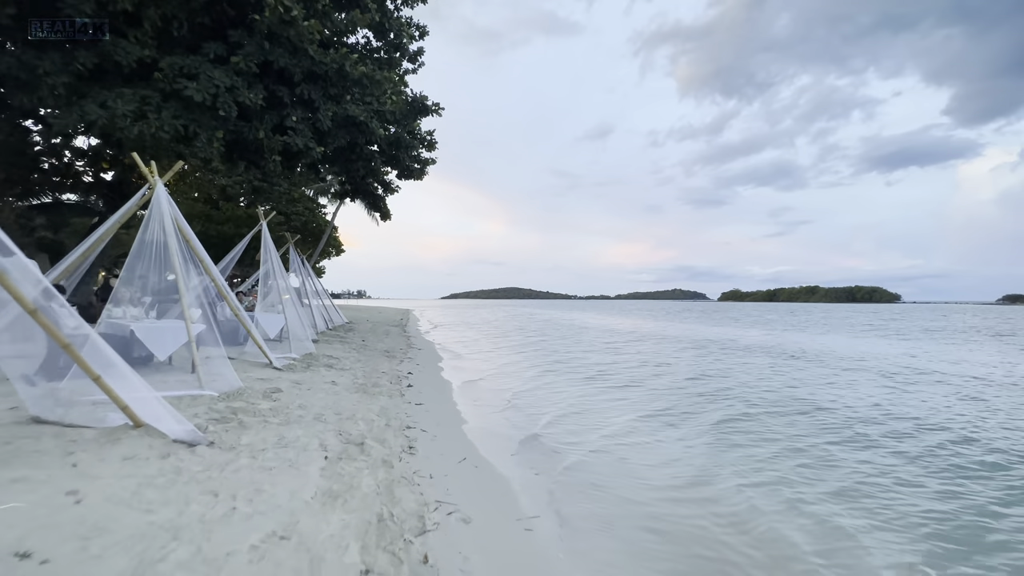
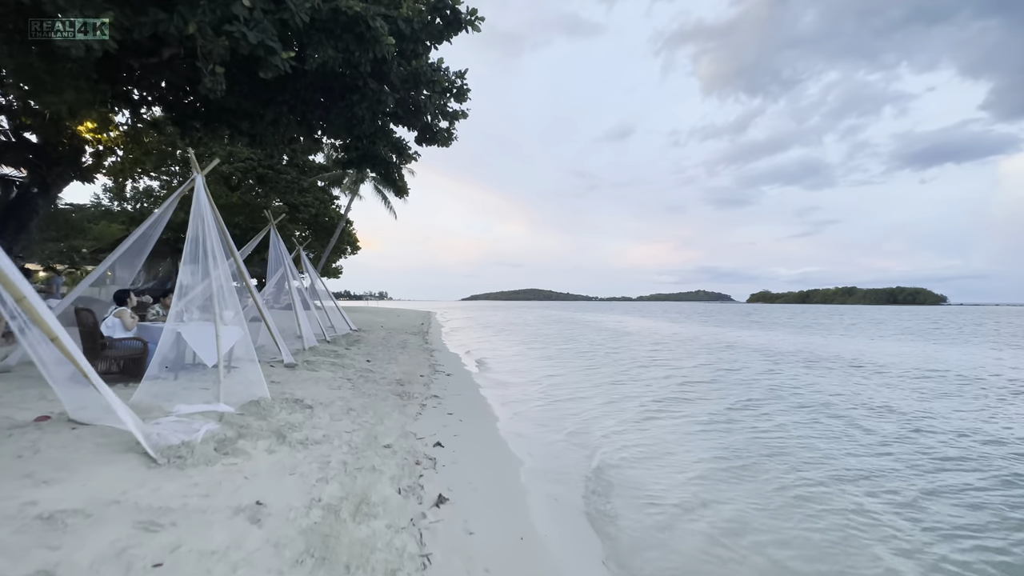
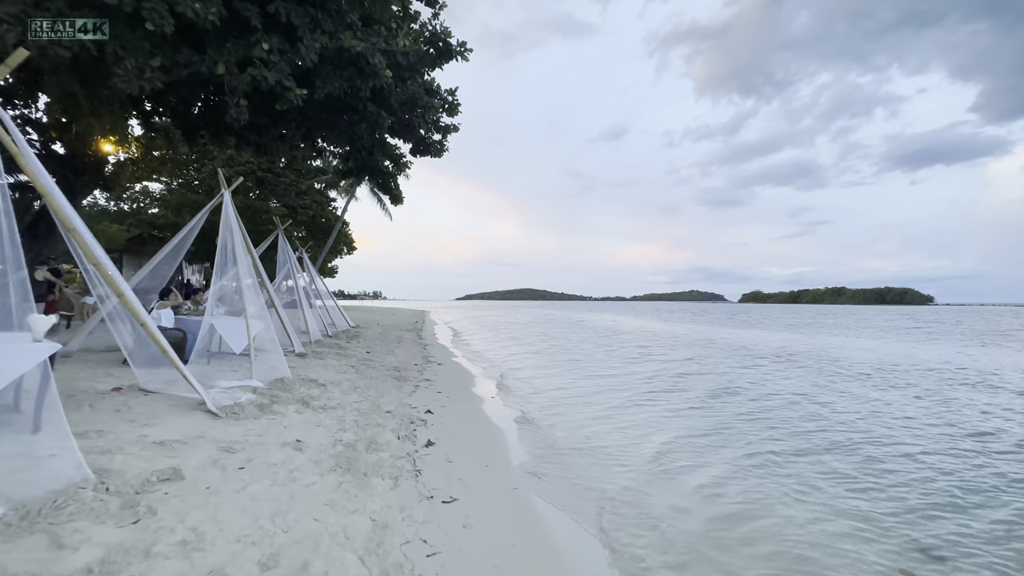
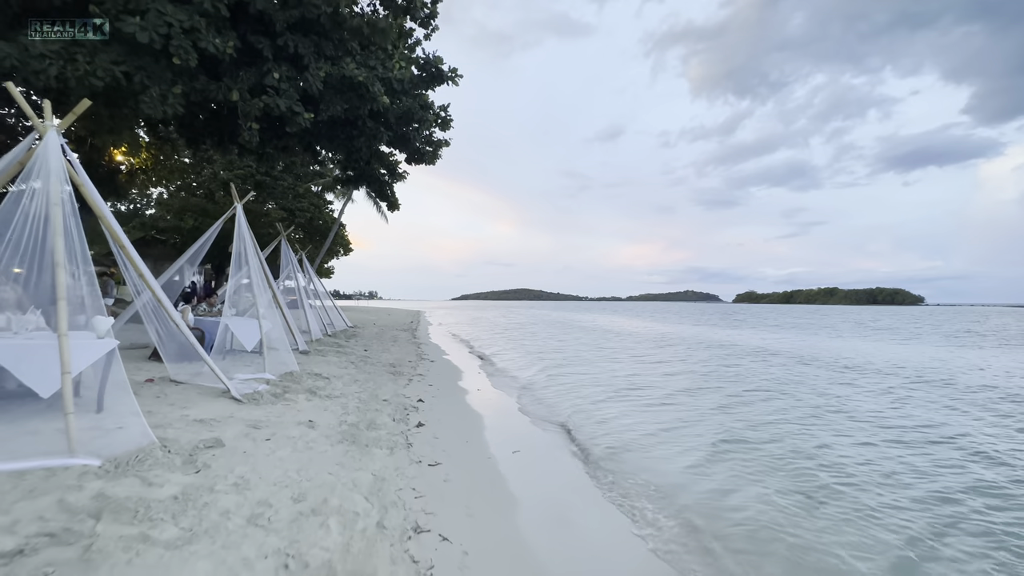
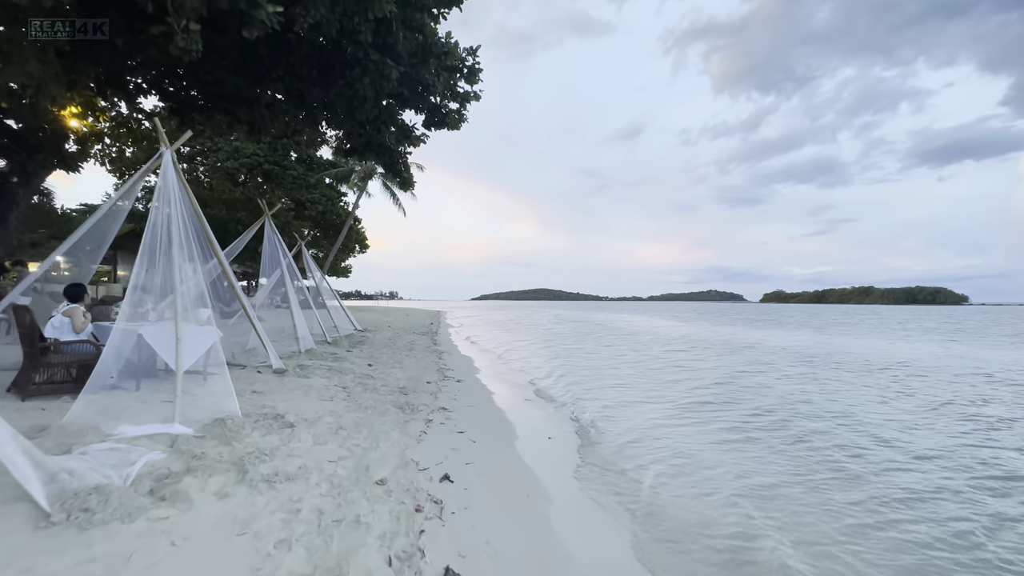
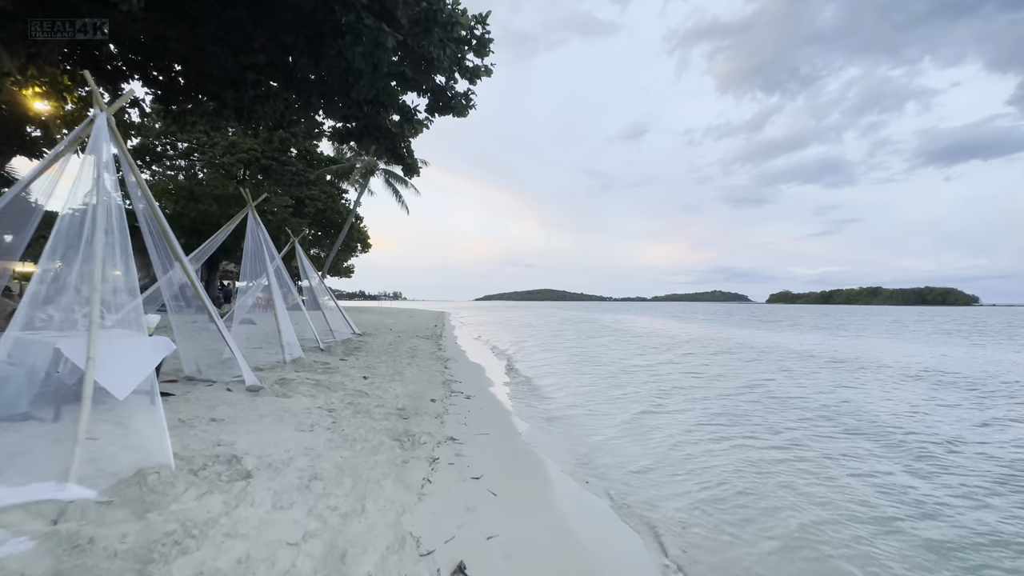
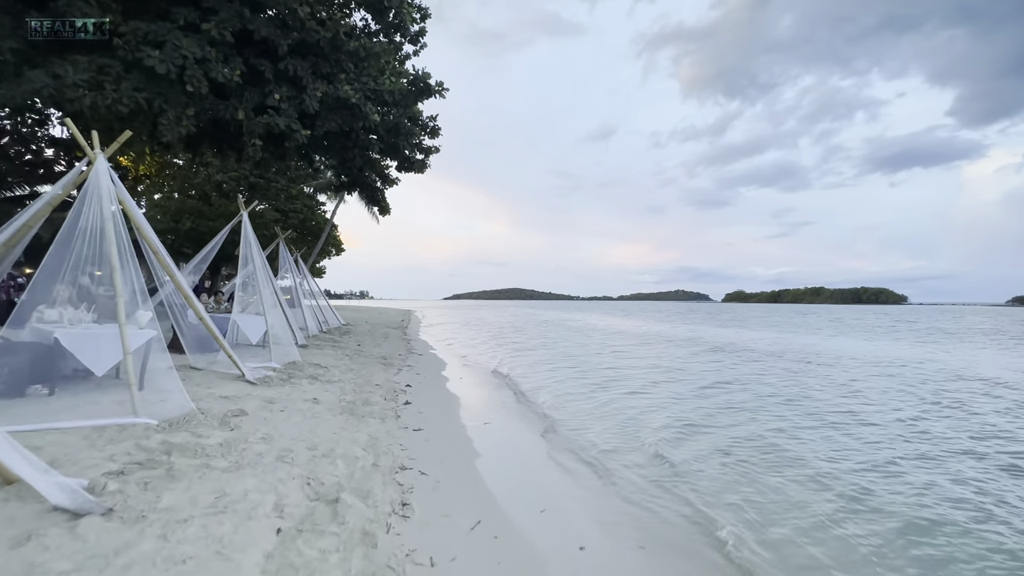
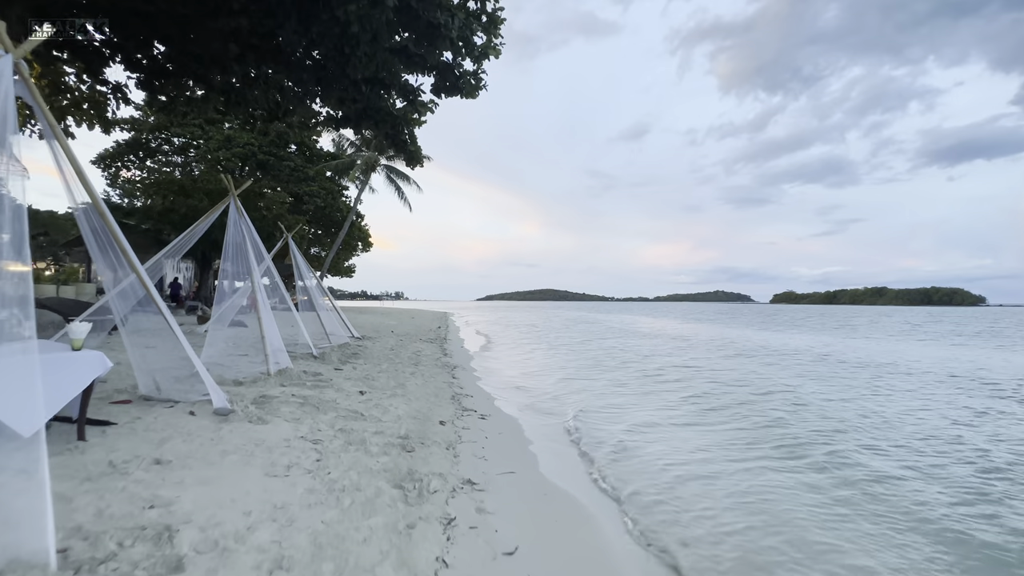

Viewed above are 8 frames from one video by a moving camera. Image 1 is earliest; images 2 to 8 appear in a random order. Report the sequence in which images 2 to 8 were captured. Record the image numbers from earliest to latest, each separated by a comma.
7, 4, 3, 2, 5, 6, 8
